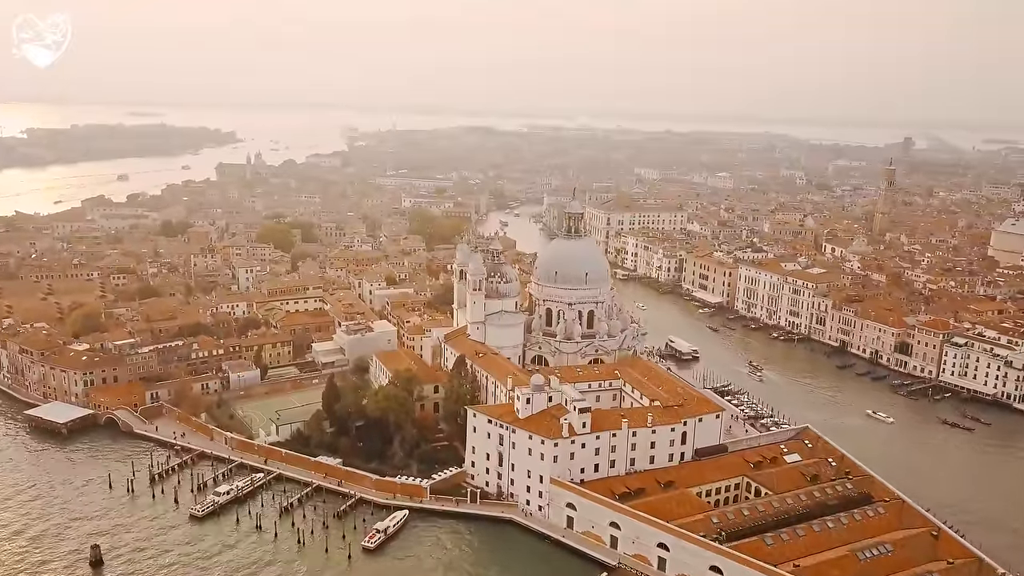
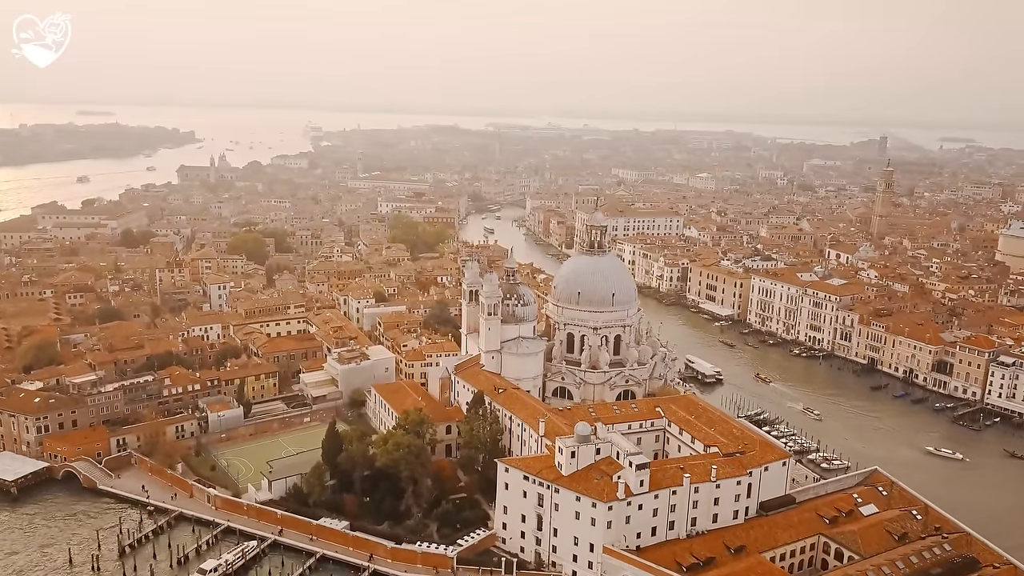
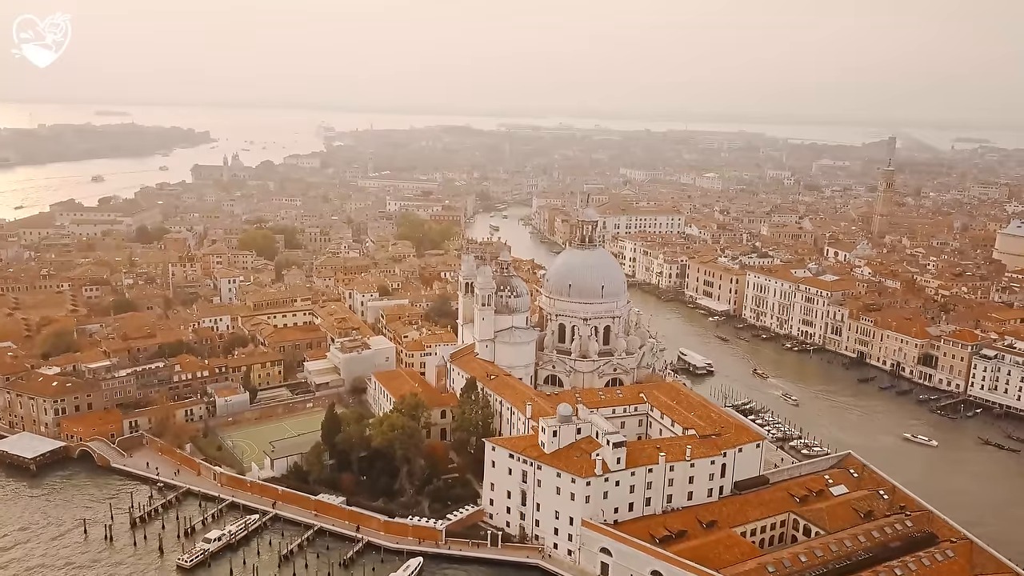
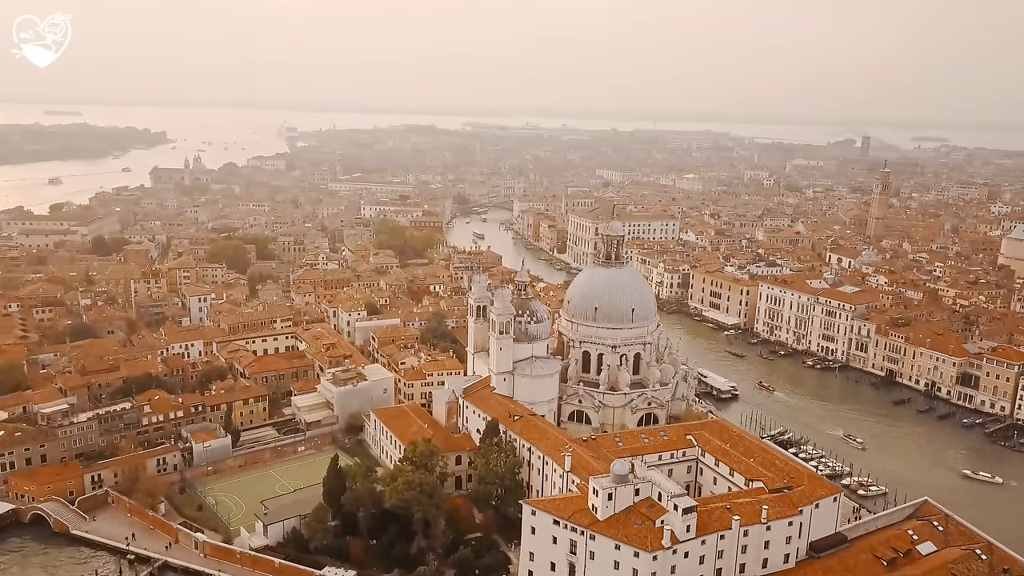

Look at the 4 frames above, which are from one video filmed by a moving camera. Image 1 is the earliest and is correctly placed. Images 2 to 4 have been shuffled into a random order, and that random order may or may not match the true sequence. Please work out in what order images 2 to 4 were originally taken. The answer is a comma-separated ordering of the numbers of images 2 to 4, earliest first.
3, 2, 4
